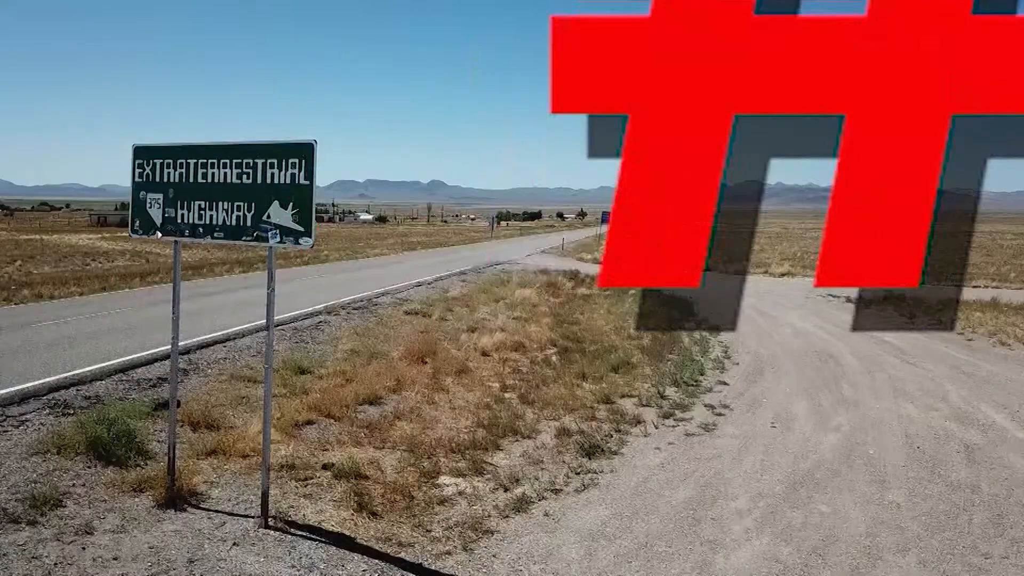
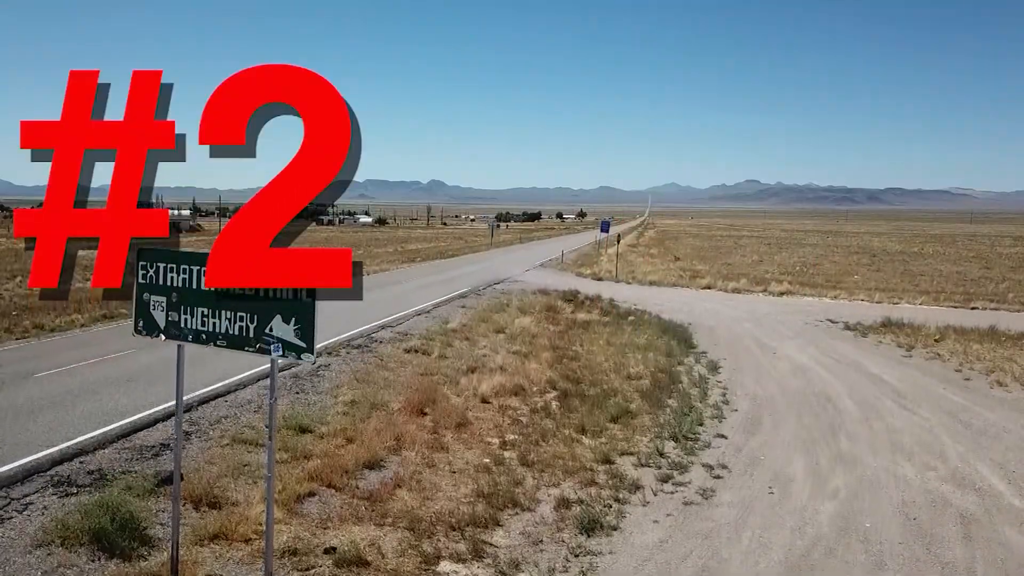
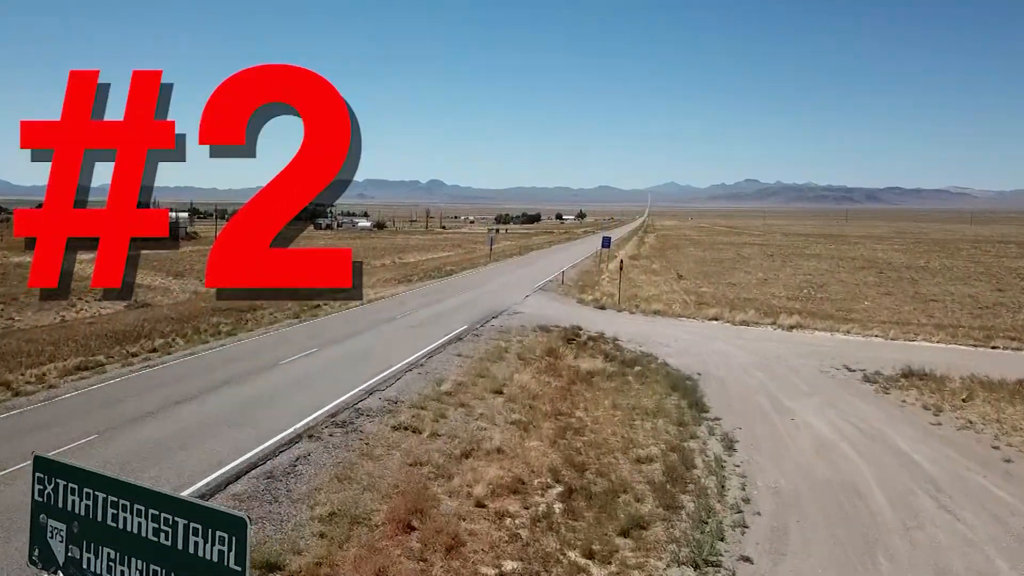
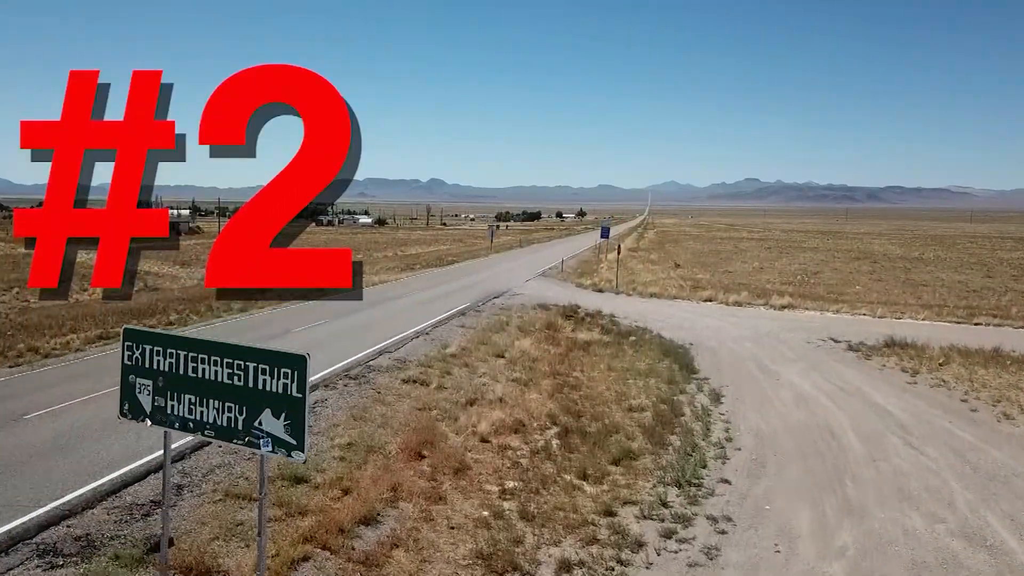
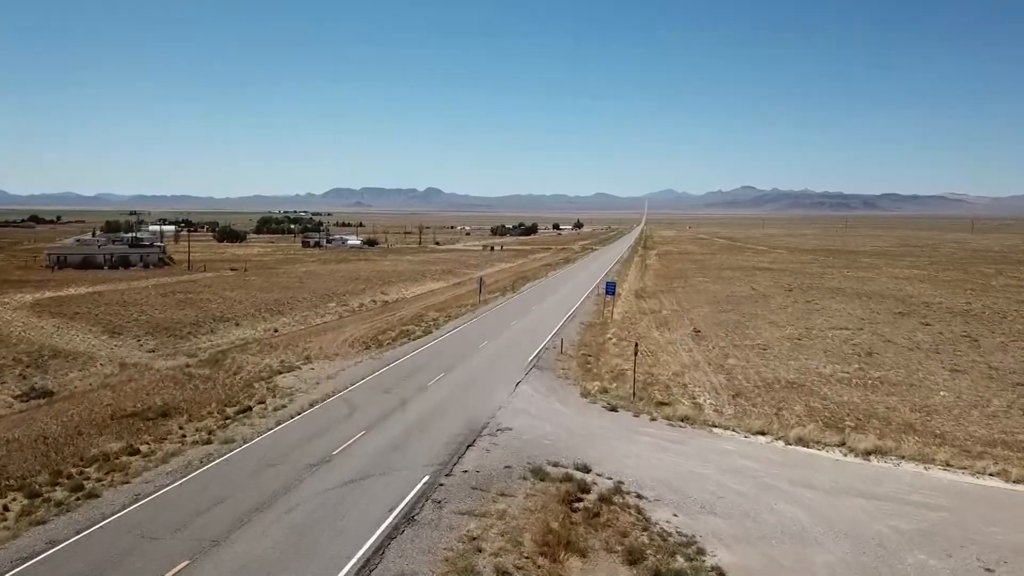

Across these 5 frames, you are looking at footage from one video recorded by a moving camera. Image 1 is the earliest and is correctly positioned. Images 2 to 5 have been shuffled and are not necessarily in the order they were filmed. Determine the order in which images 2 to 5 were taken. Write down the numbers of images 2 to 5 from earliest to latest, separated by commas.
2, 4, 3, 5
